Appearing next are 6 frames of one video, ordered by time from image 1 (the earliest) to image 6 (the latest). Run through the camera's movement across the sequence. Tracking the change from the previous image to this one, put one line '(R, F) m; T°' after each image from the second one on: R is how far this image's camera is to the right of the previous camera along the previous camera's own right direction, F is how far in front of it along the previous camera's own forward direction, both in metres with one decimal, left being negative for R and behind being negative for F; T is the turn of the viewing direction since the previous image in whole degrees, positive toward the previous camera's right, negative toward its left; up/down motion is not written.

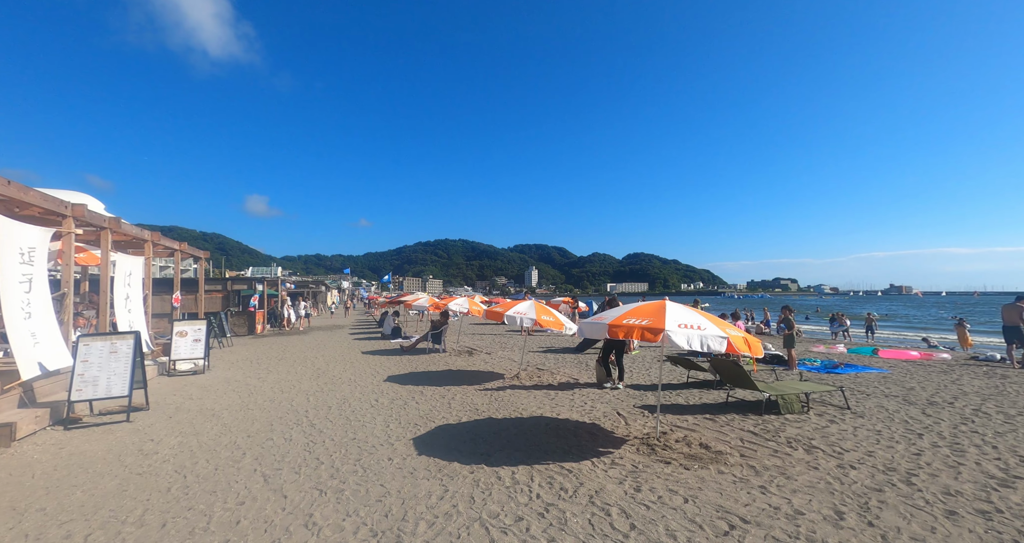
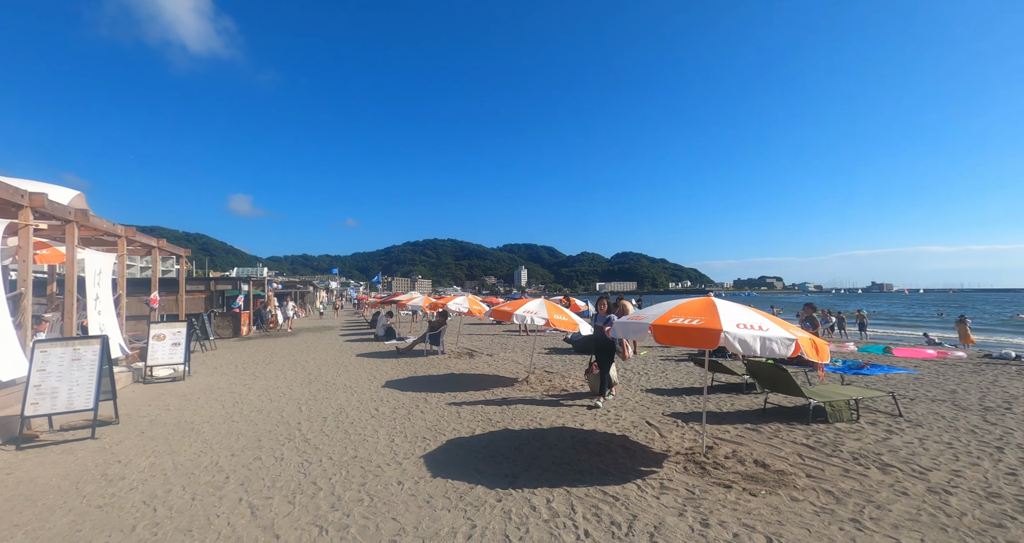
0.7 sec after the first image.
(-0.4, +0.7) m; +1°
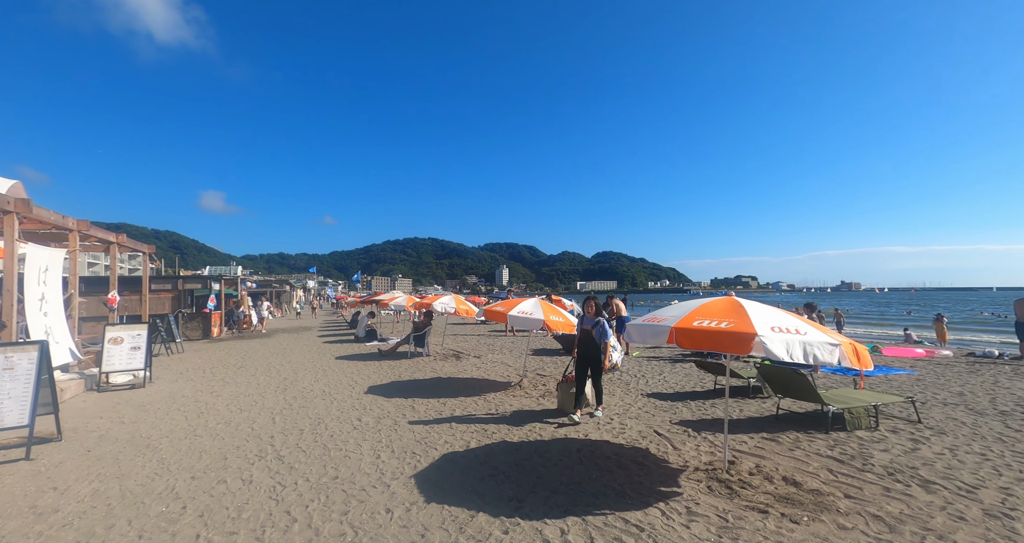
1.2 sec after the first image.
(-0.2, +0.5) m; +2°
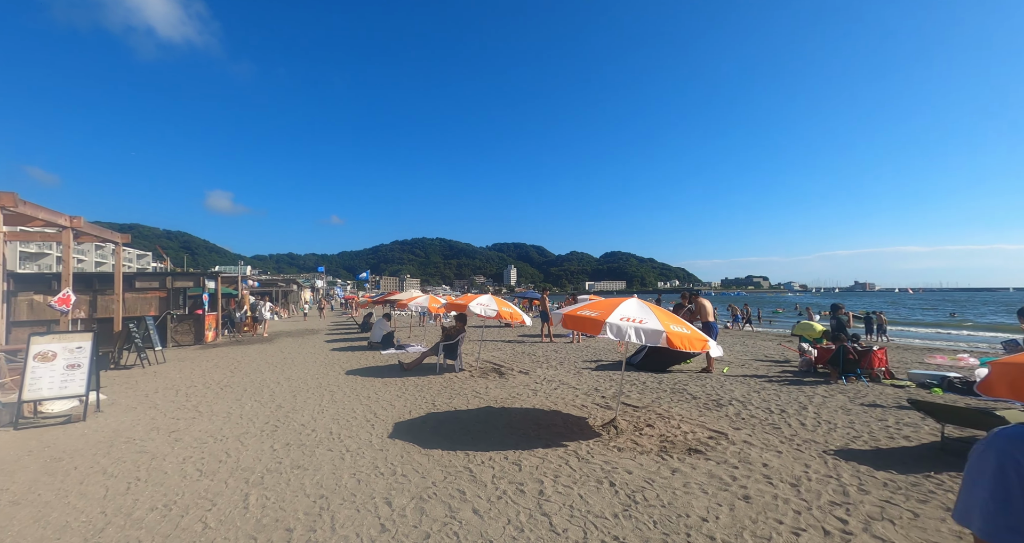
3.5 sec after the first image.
(-1.1, +2.6) m; -1°
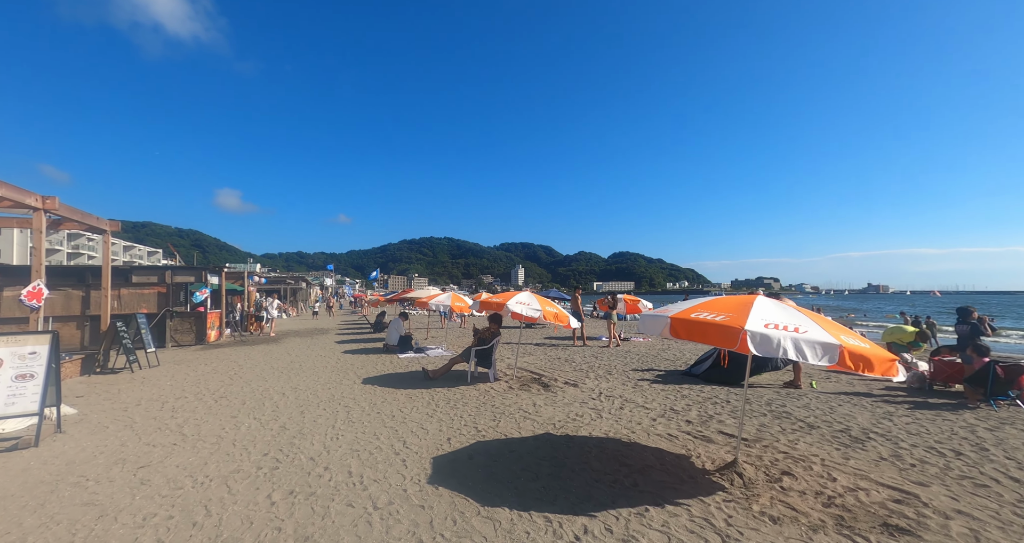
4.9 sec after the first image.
(-0.7, +1.5) m; -1°
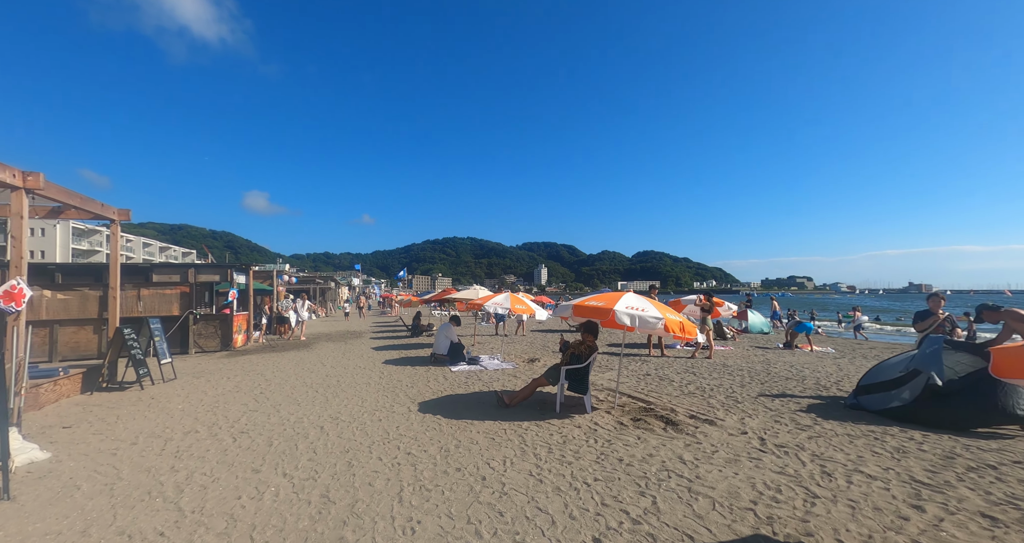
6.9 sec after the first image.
(-1.2, +2.1) m; -3°
